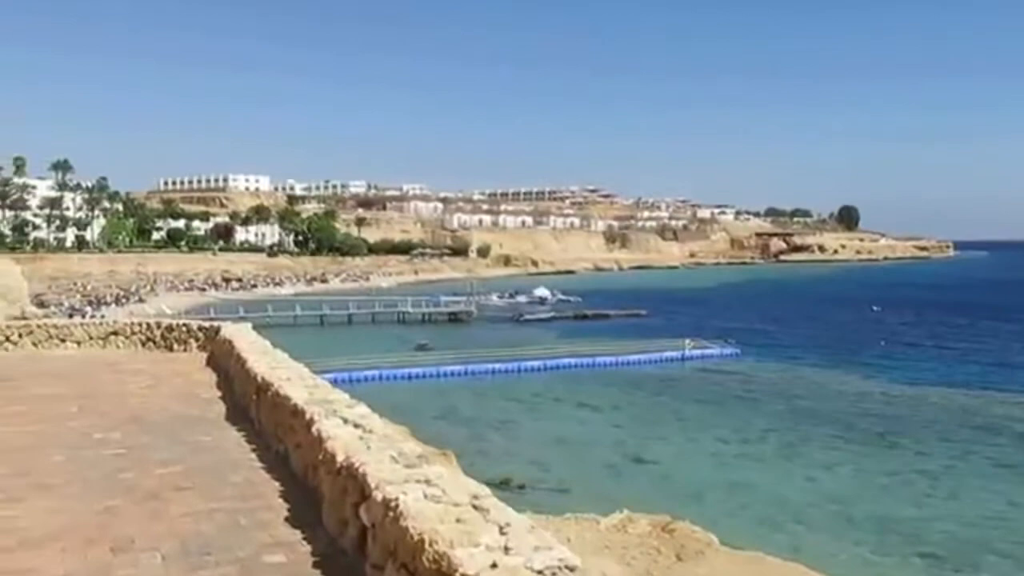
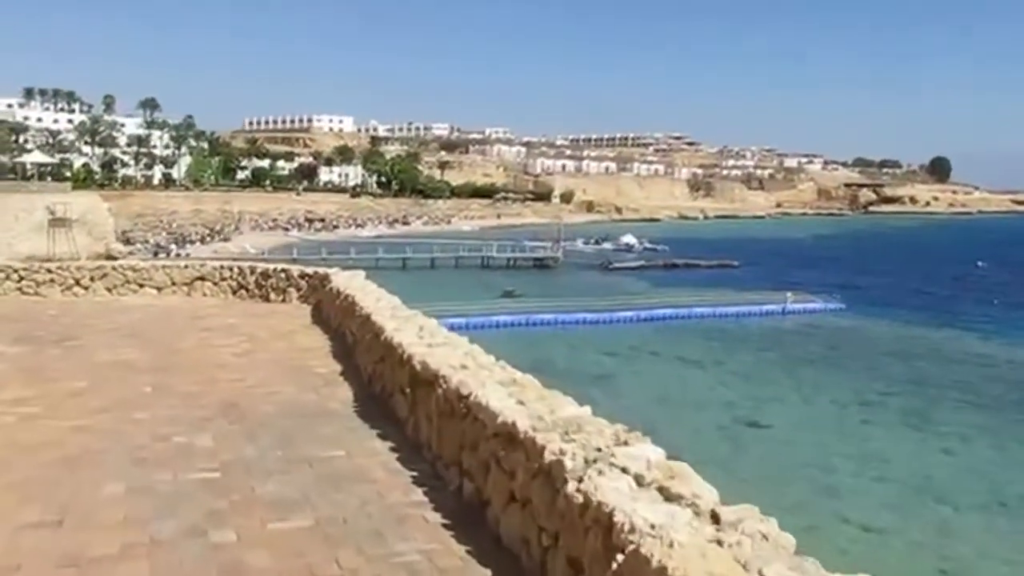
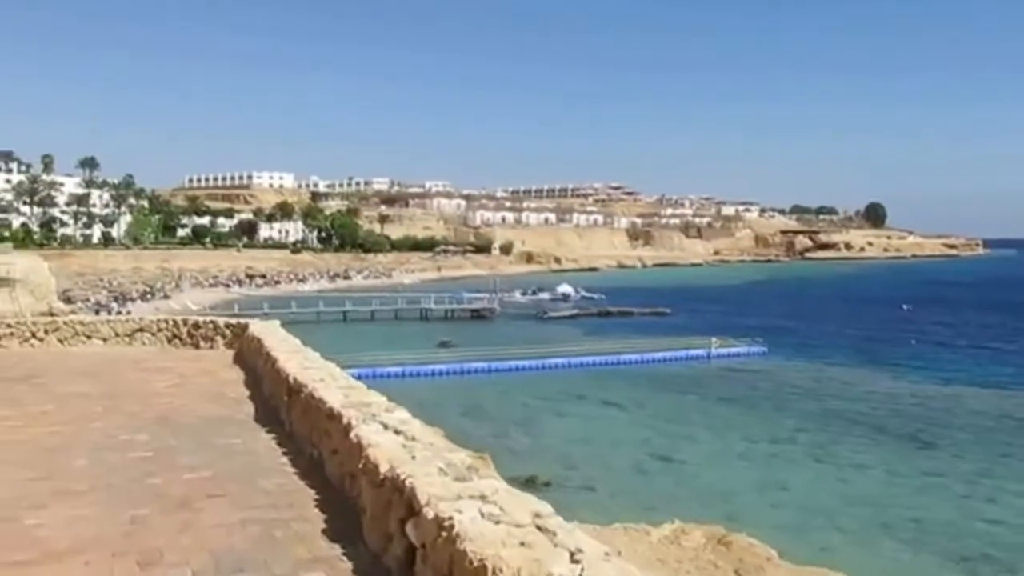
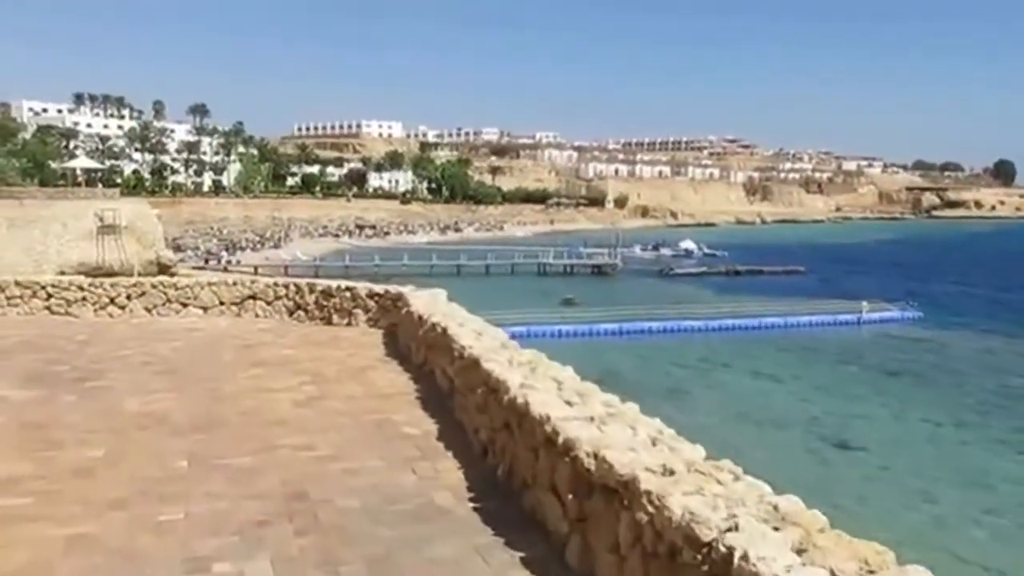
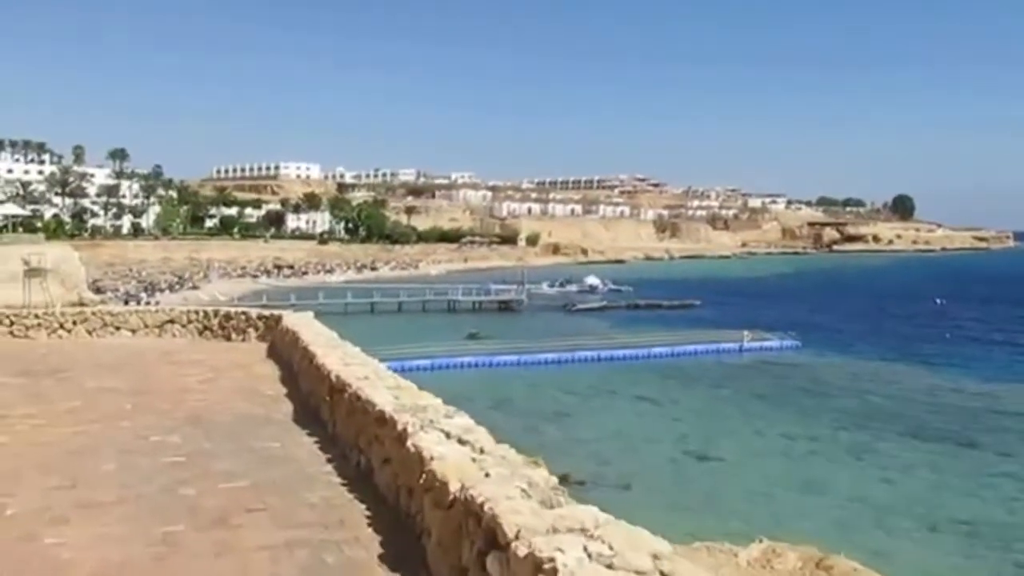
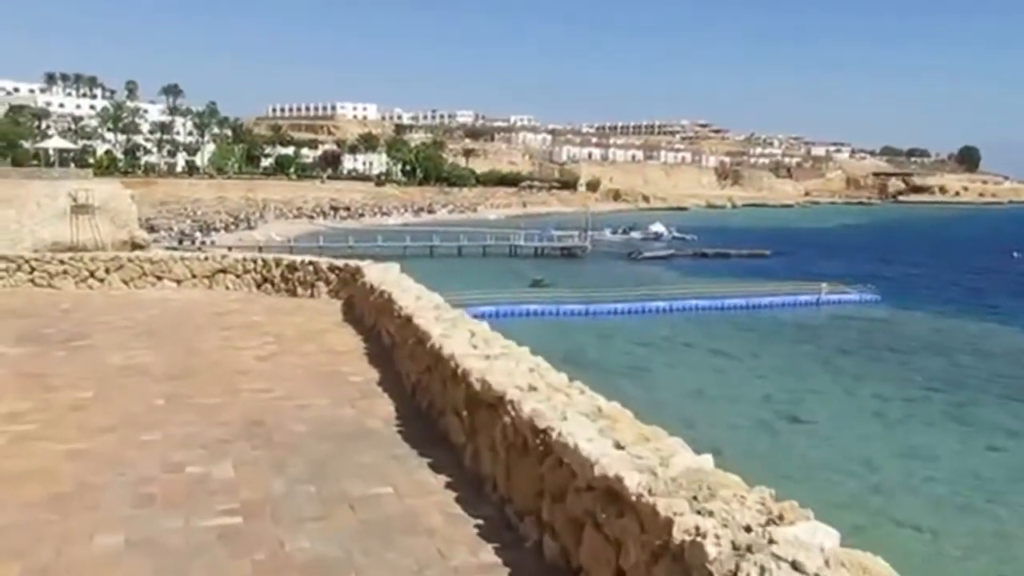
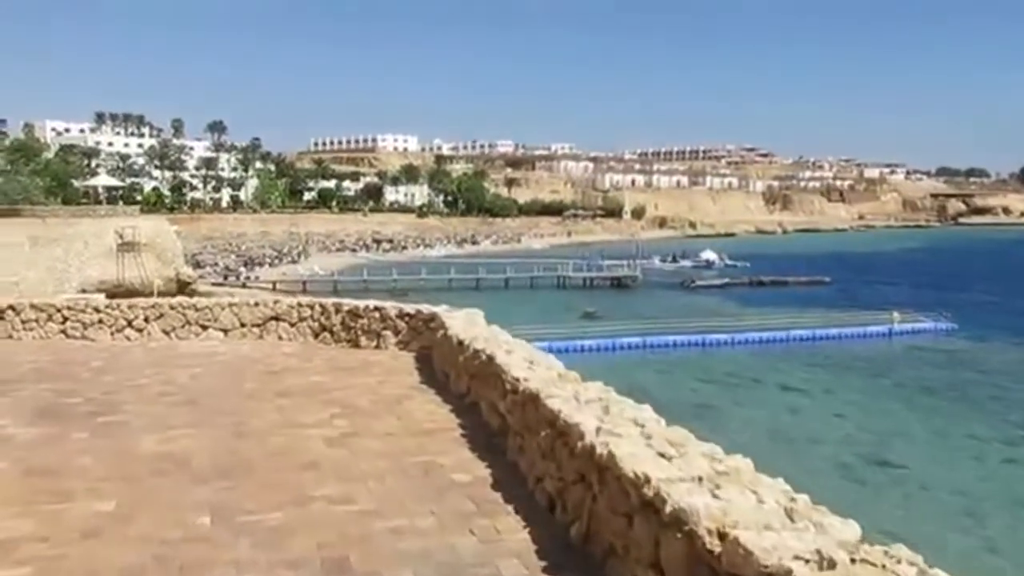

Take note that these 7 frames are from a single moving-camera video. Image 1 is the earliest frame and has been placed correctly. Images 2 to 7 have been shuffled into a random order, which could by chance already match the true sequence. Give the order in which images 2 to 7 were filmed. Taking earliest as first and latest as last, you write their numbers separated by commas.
3, 5, 2, 6, 4, 7
